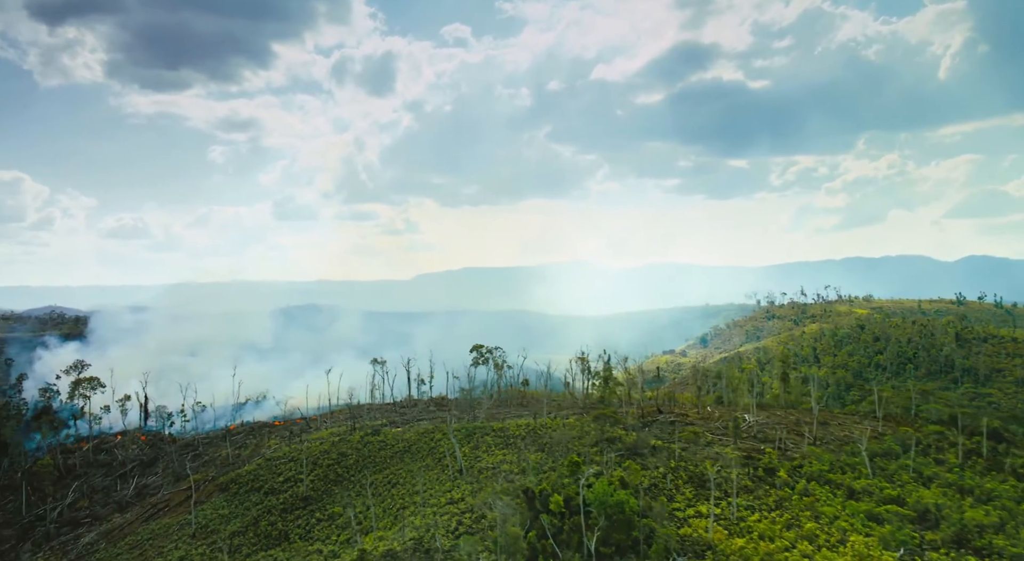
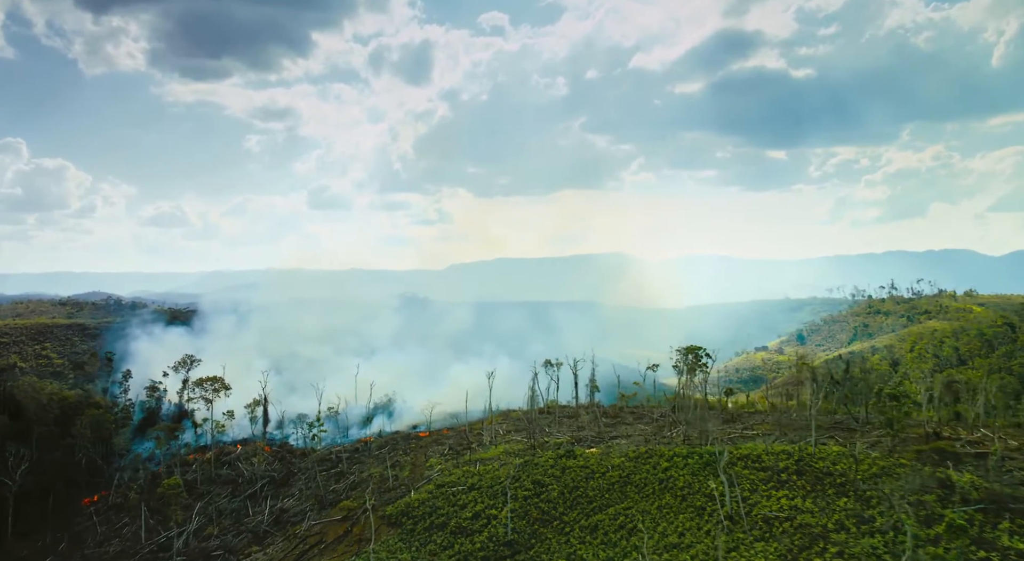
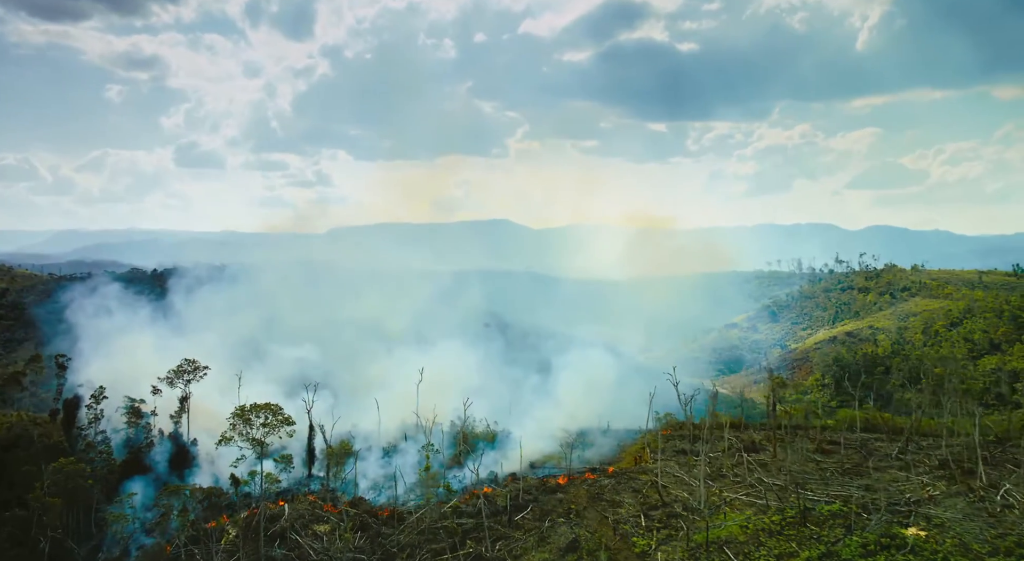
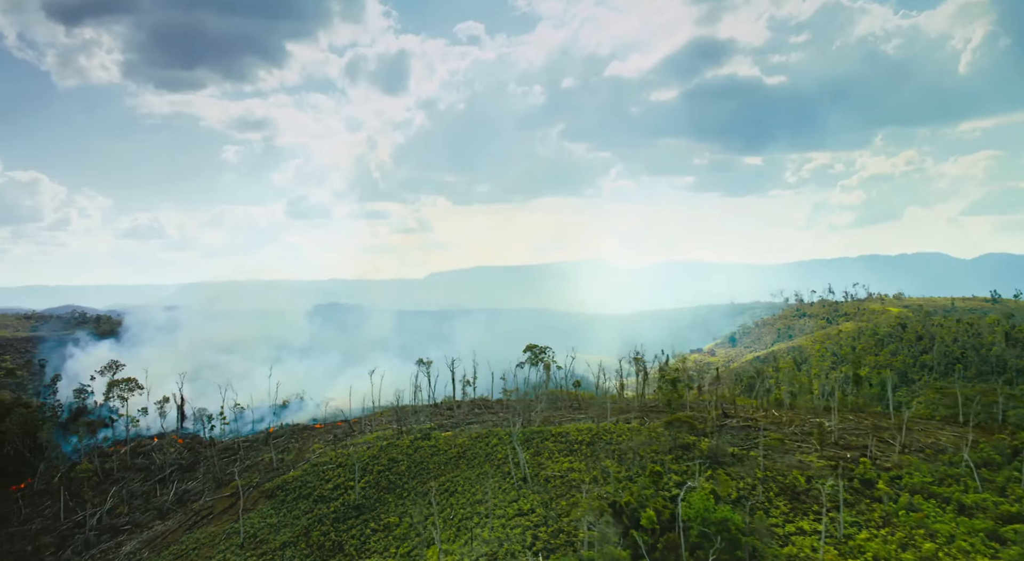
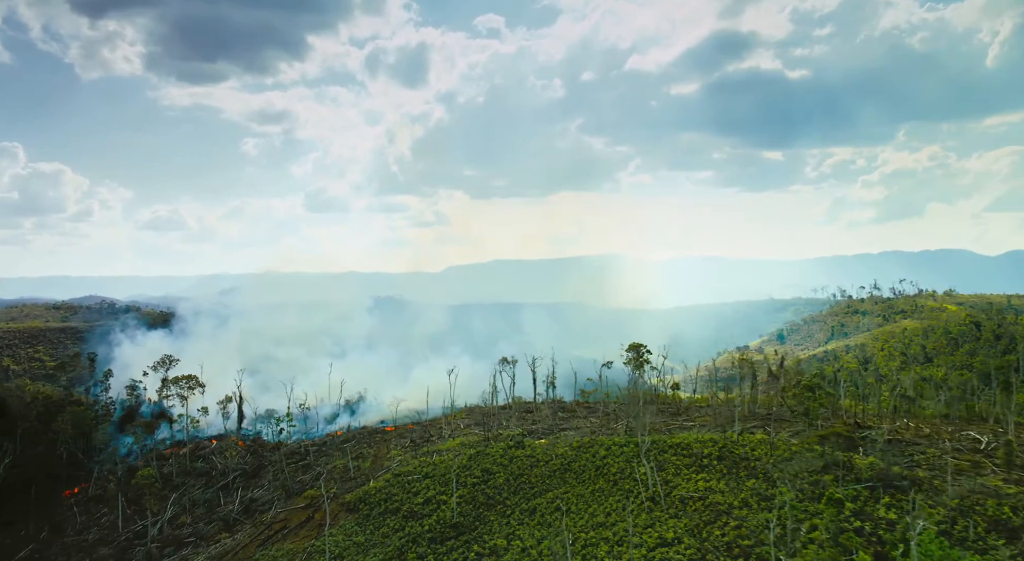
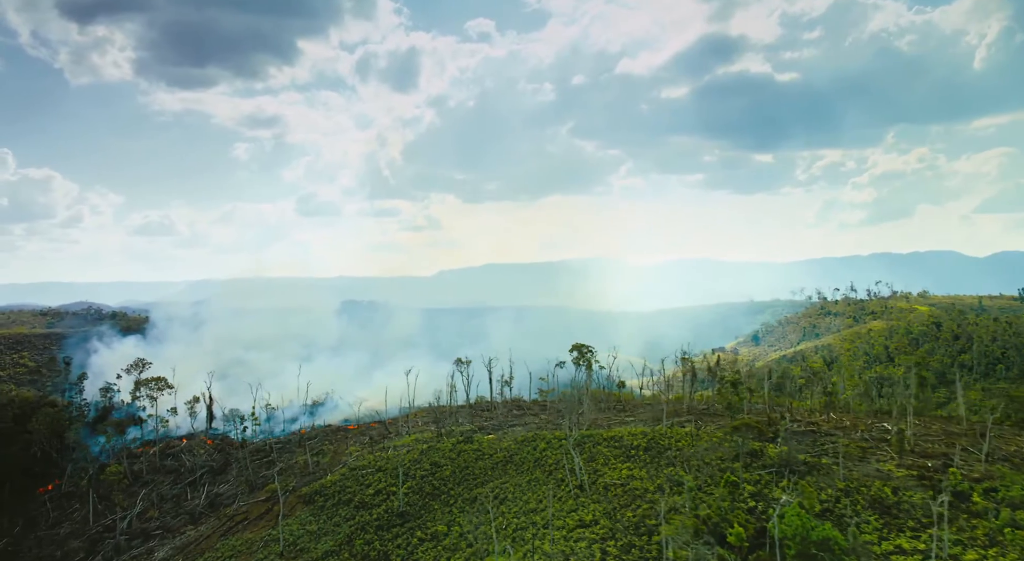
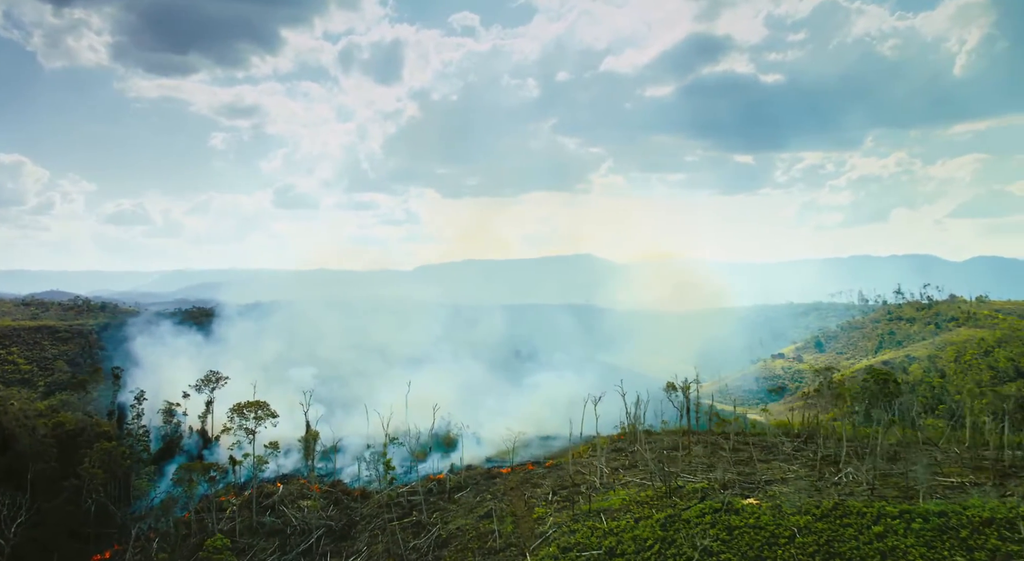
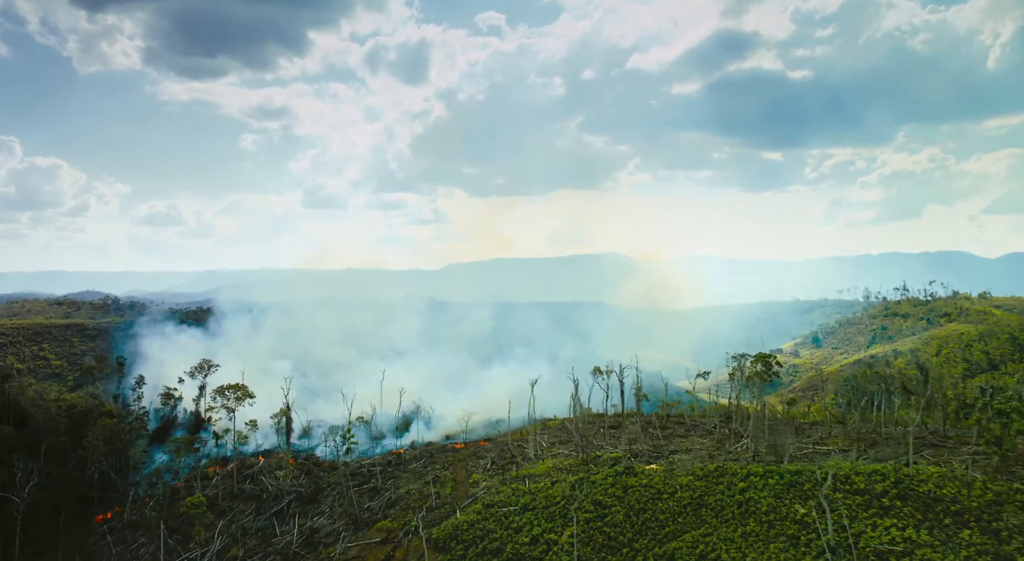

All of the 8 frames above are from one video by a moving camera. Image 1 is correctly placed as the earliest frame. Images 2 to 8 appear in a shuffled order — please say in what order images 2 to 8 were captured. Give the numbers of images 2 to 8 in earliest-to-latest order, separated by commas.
4, 6, 5, 2, 8, 7, 3
